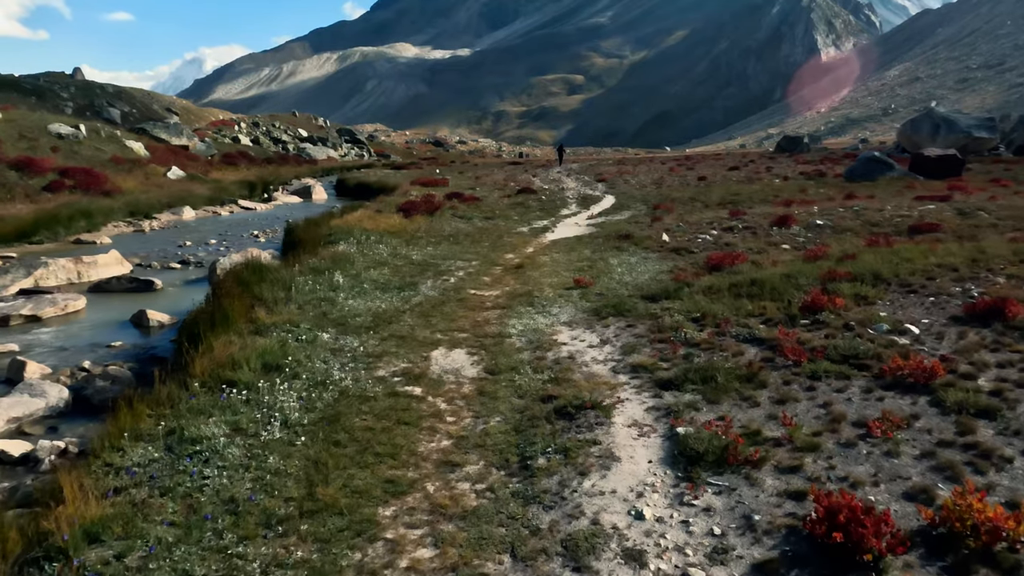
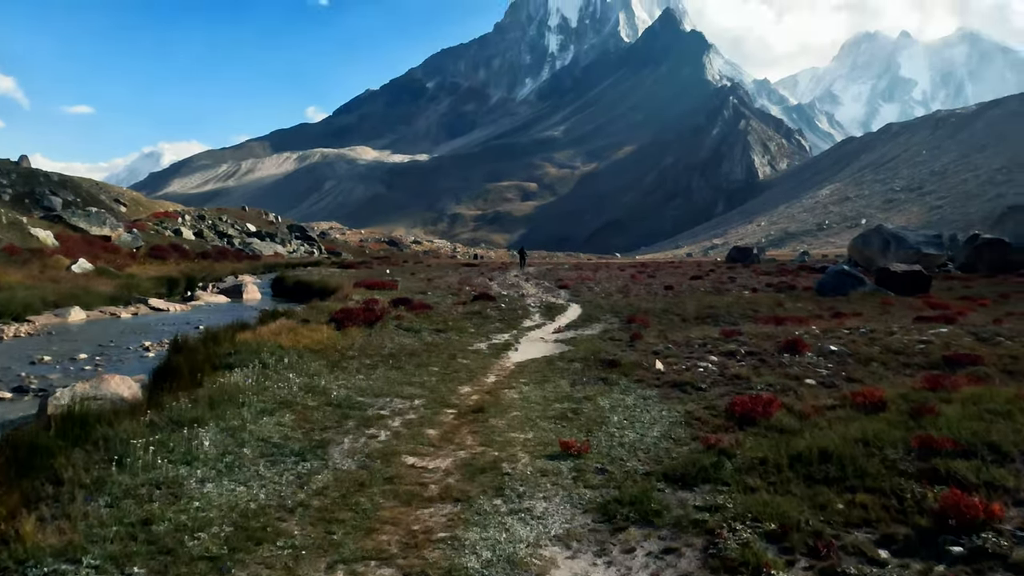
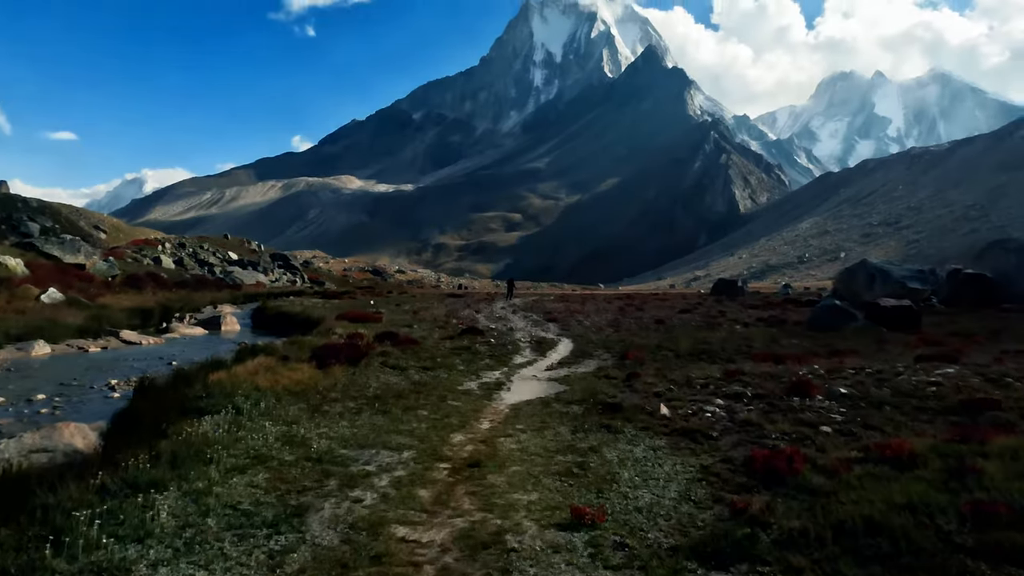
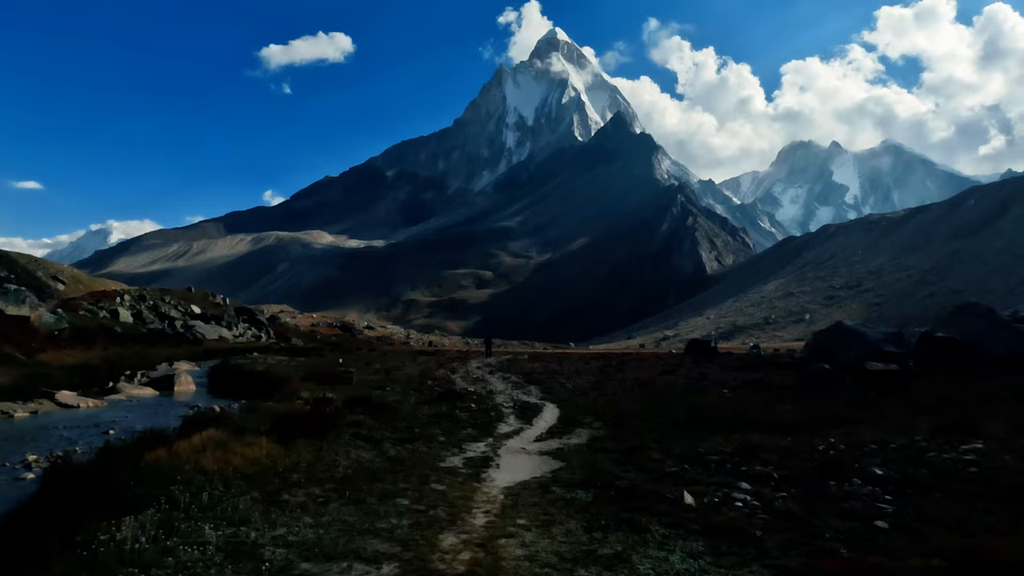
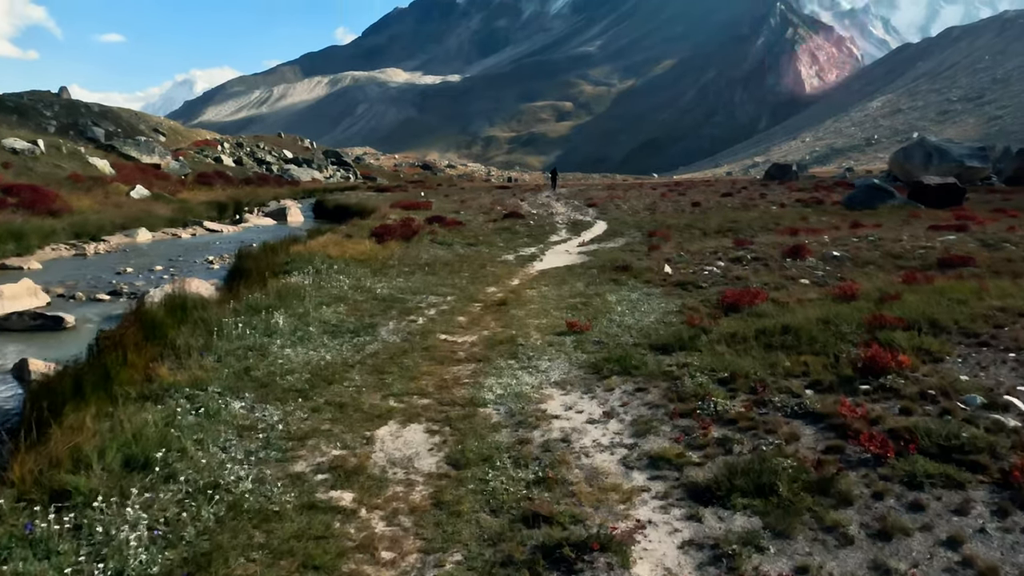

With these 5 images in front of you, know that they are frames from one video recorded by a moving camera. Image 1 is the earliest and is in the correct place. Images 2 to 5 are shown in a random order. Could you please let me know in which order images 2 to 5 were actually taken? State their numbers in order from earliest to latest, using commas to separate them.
5, 2, 3, 4
